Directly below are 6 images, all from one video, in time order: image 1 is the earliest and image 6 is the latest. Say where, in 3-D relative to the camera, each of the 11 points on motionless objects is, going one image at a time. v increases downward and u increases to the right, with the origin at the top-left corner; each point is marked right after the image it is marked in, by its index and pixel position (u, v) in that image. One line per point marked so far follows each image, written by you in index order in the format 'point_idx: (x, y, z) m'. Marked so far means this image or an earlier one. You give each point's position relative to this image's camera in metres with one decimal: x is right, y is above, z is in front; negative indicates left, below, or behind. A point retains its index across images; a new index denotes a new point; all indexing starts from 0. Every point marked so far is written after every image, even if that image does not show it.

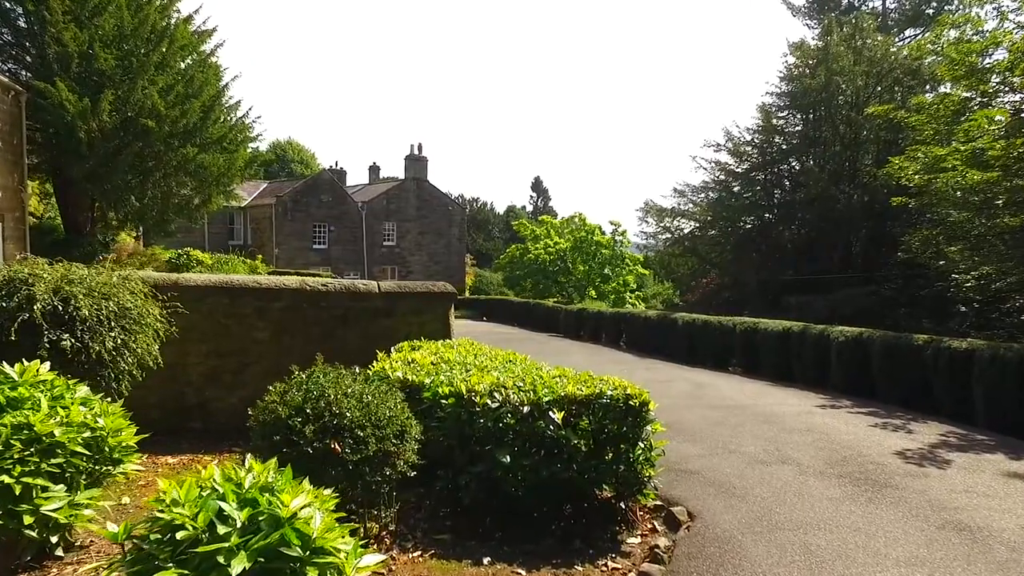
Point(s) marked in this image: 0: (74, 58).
0: (-11.0, +5.8, +15.2) m
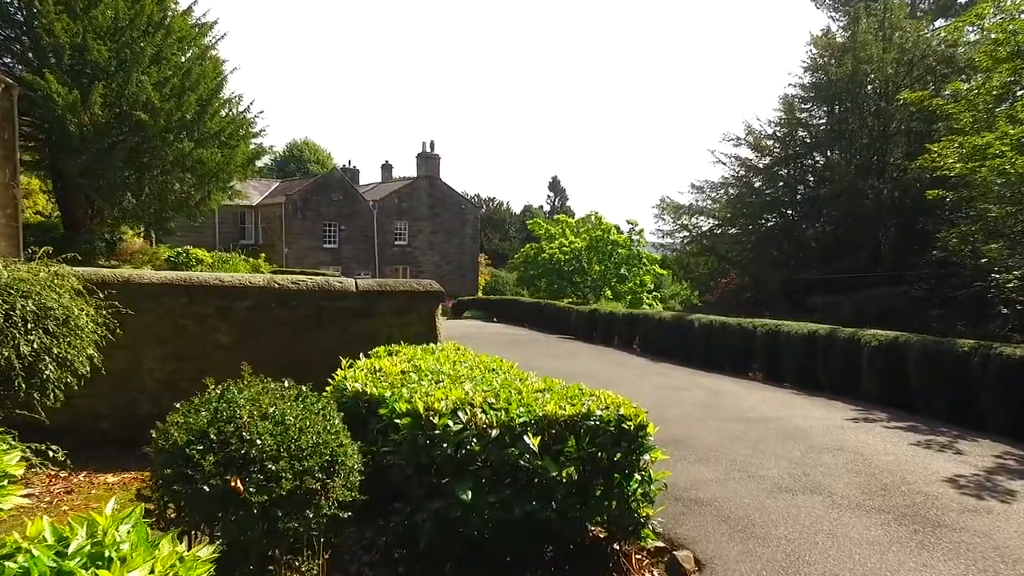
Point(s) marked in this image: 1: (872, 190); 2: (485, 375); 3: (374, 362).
0: (-10.8, +5.8, +14.7) m
1: (+11.4, +3.1, +19.2) m
2: (-0.2, -0.7, +5.0) m
3: (-1.2, -0.7, +5.5) m
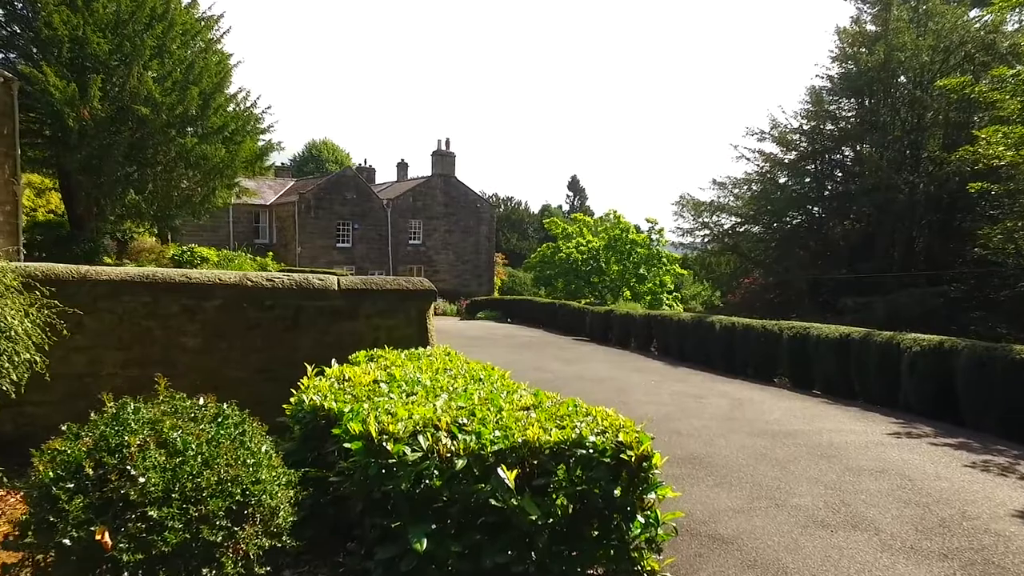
0: (-10.6, +5.8, +14.4) m
1: (+11.8, +3.1, +18.1) m
2: (-0.3, -0.7, +4.3) m
3: (-1.3, -0.6, +4.8) m
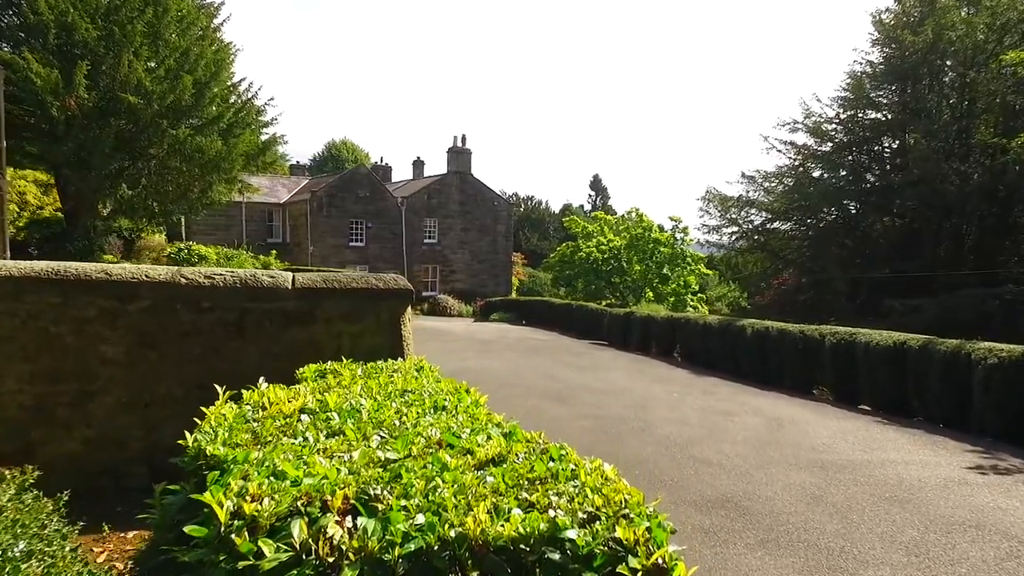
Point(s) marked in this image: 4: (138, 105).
0: (-10.4, +5.8, +13.6) m
1: (+12.1, +3.0, +16.6) m
2: (-0.5, -0.7, +3.1) m
3: (-1.4, -0.6, +3.7) m
4: (-8.8, +4.3, +14.3) m
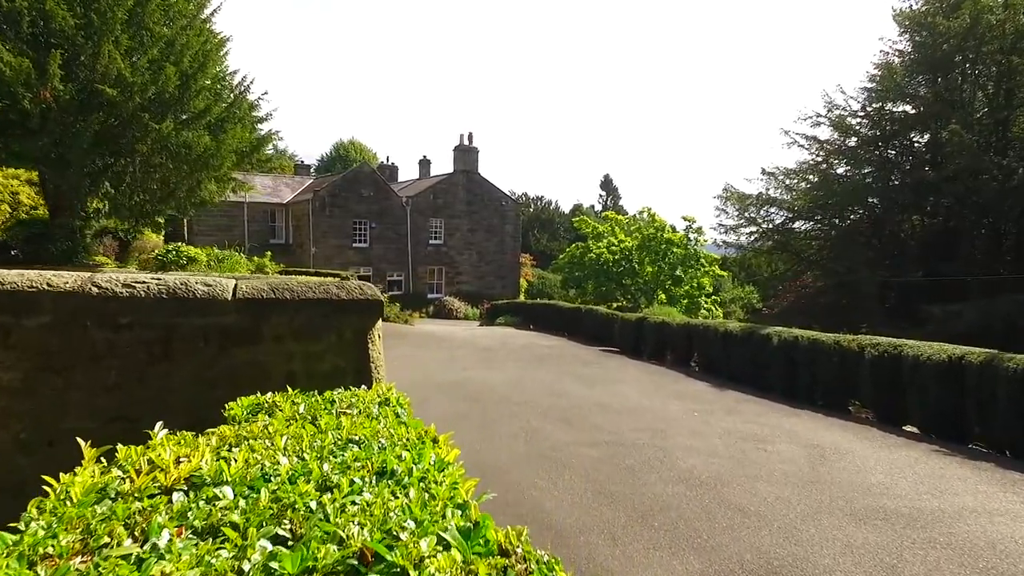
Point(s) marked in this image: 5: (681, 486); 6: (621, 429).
0: (-10.3, +5.8, +12.8) m
1: (+12.3, +3.0, +15.4) m
2: (-0.6, -0.8, +2.2) m
3: (-1.5, -0.7, +2.7) m
4: (-8.7, +4.2, +13.4) m
5: (+1.5, -1.7, +5.3) m
6: (+1.3, -1.7, +7.4) m
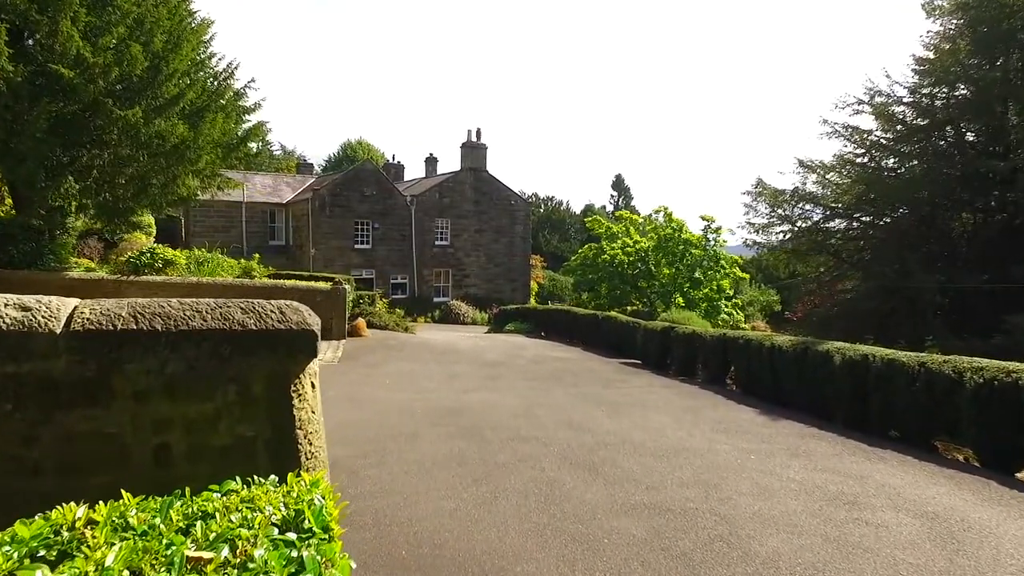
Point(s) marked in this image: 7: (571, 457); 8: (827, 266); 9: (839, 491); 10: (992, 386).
0: (-10.1, +5.6, +11.3) m
1: (+12.5, +2.8, +13.5) m
2: (-0.6, -0.9, +0.5) m
3: (-1.5, -0.8, +1.1) m
4: (-8.5, +4.1, +11.9) m
5: (+1.5, -1.8, +3.6) m
6: (+1.4, -1.8, +5.7) m
7: (+0.6, -1.8, +6.5) m
8: (+9.7, +0.7, +18.9) m
9: (+3.0, -1.8, +5.5) m
10: (+5.3, -1.1, +6.7) m
